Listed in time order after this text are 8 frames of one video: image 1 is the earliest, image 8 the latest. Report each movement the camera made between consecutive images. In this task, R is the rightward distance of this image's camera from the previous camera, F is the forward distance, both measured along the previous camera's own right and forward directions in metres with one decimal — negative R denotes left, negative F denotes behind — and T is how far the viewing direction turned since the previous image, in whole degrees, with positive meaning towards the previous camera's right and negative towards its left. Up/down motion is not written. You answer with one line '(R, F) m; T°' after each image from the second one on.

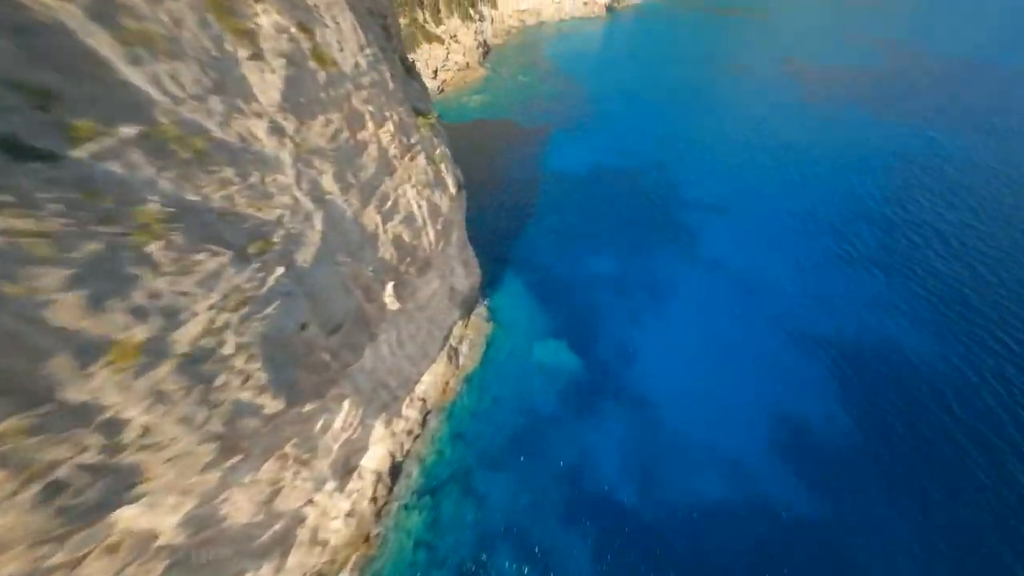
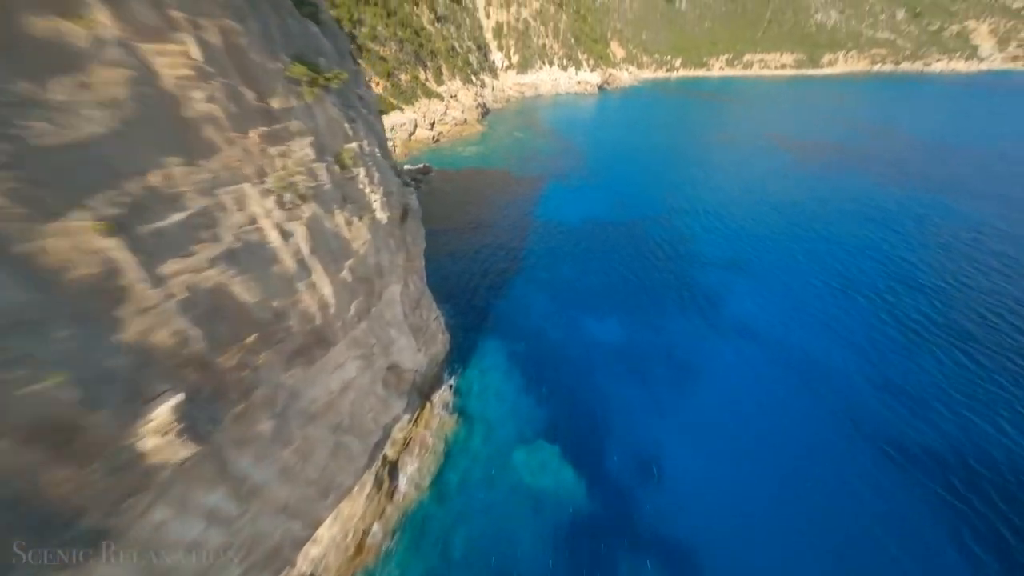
(+0.7, +5.8) m; +1°
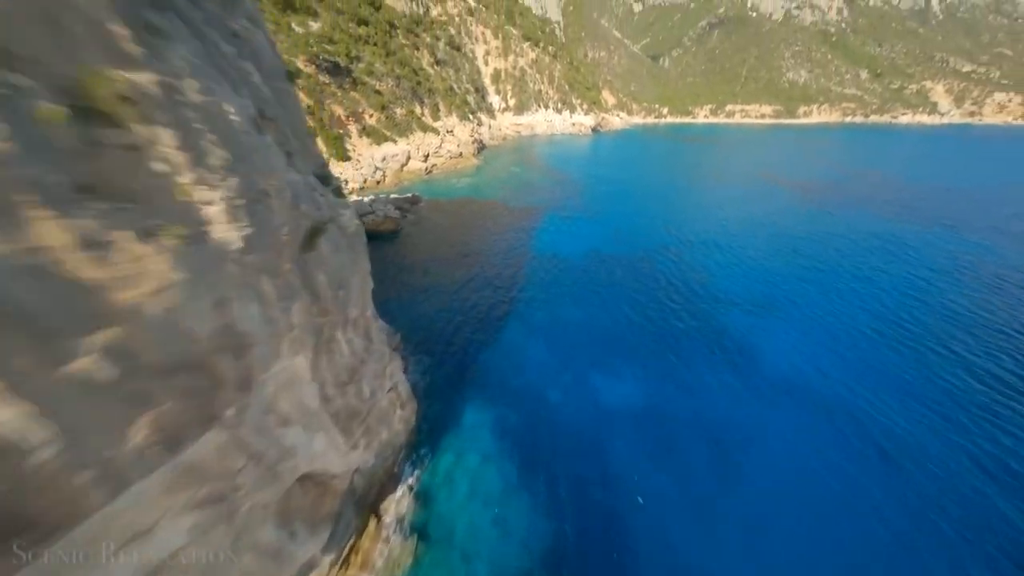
(+0.2, +4.1) m; +1°
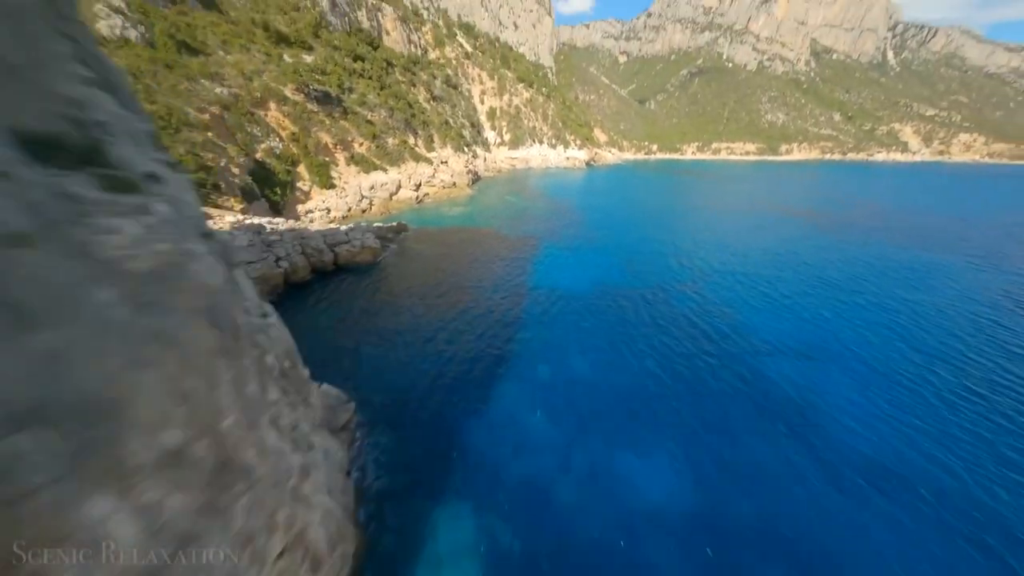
(0.0, +4.0) m; +1°
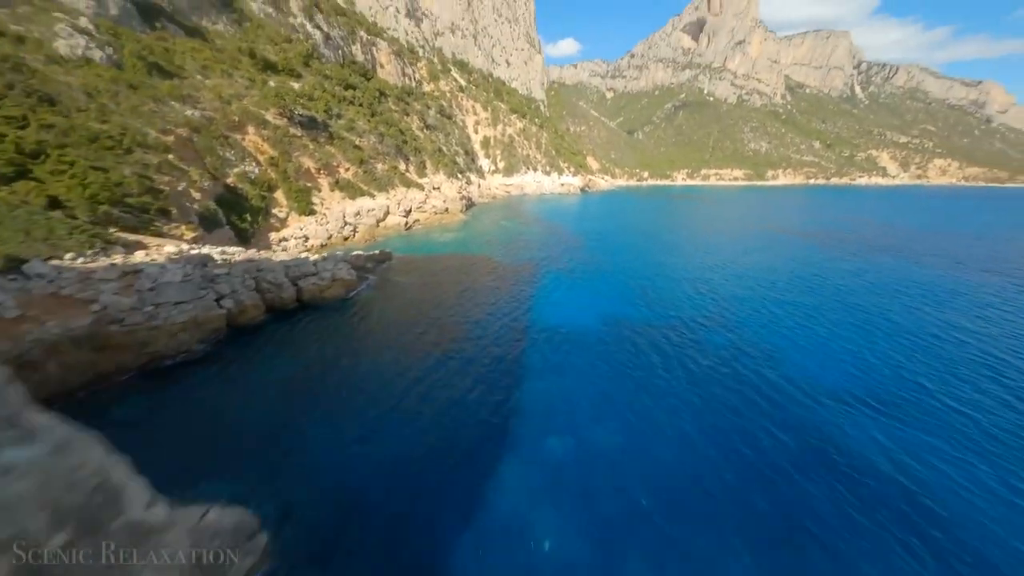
(-0.1, +3.9) m; +1°
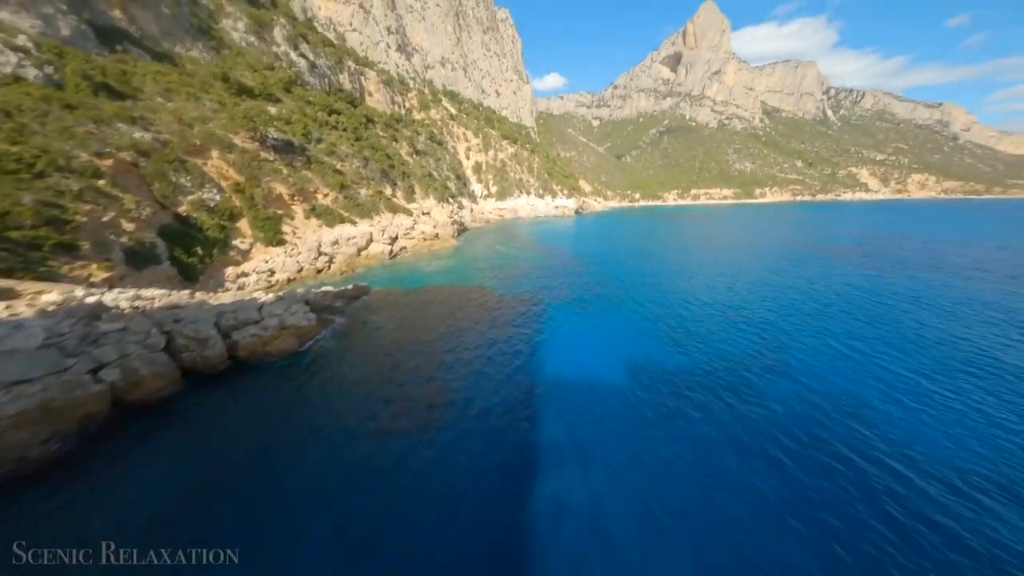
(-0.2, +4.7) m; +1°
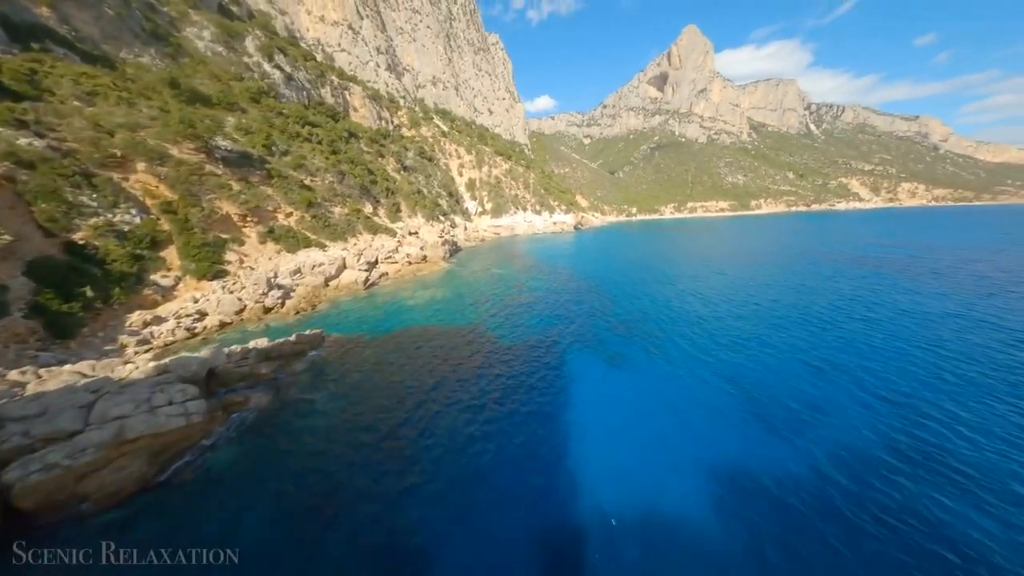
(-0.6, +7.1) m; +1°
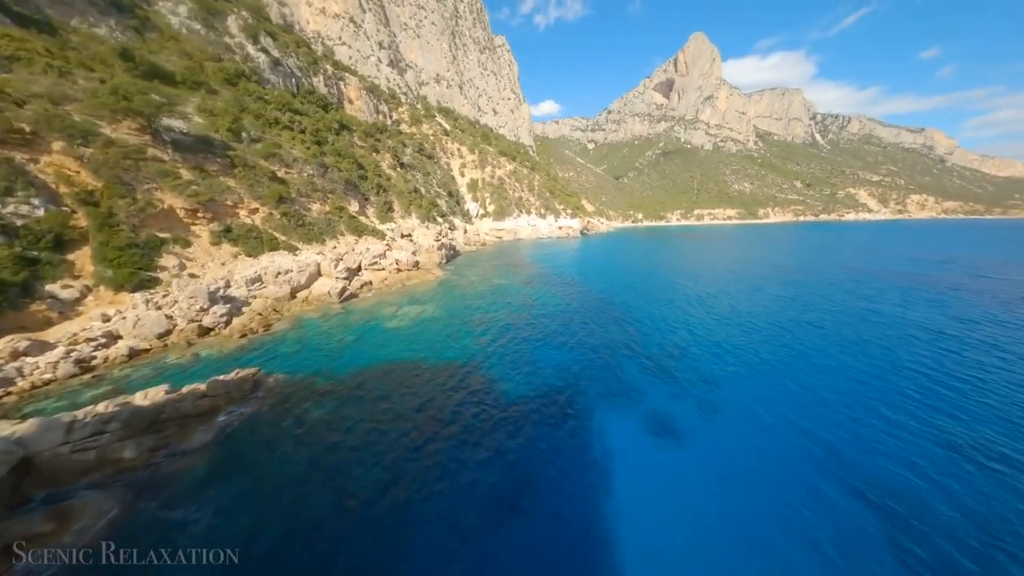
(-0.5, +5.7) m; 0°
